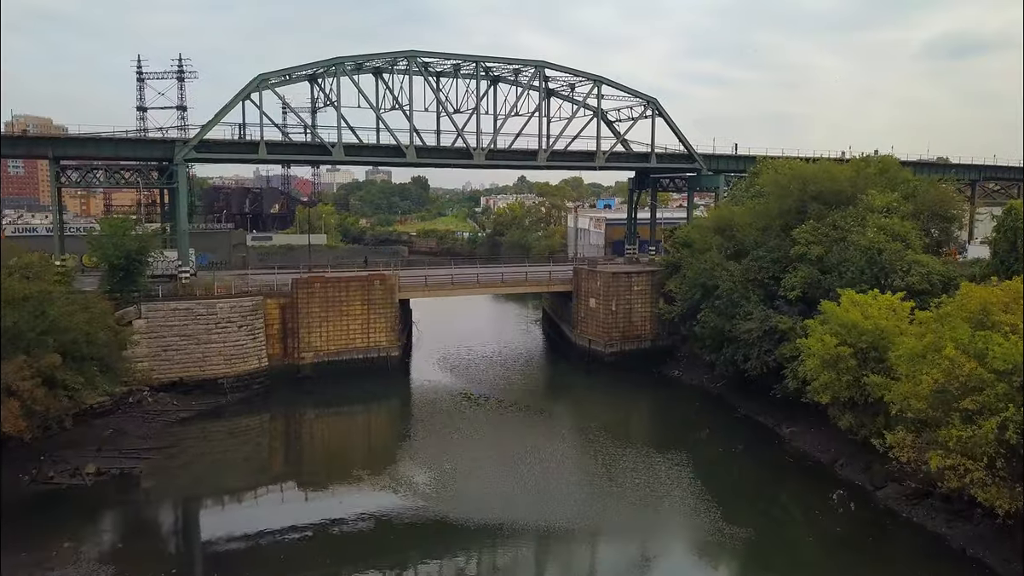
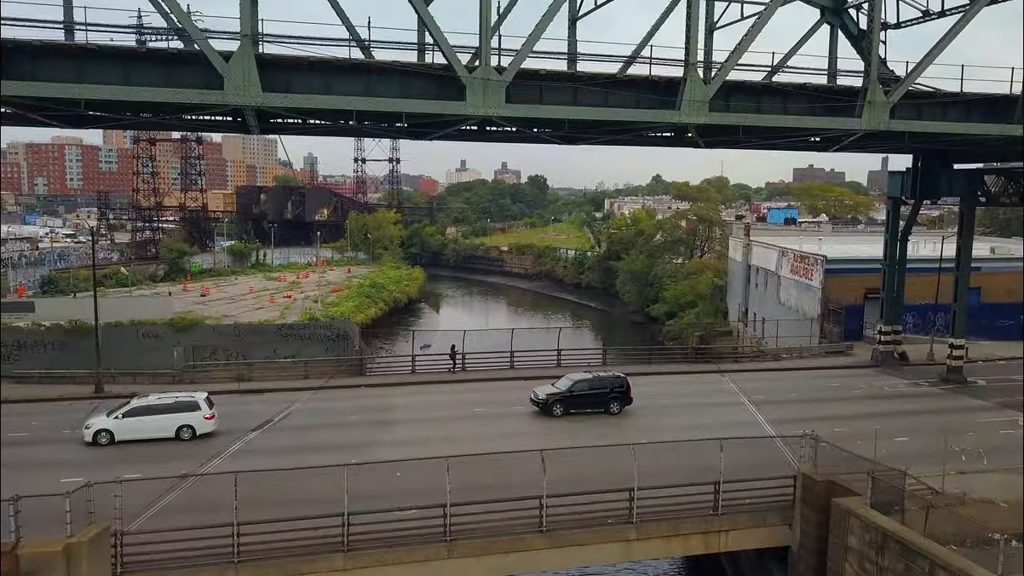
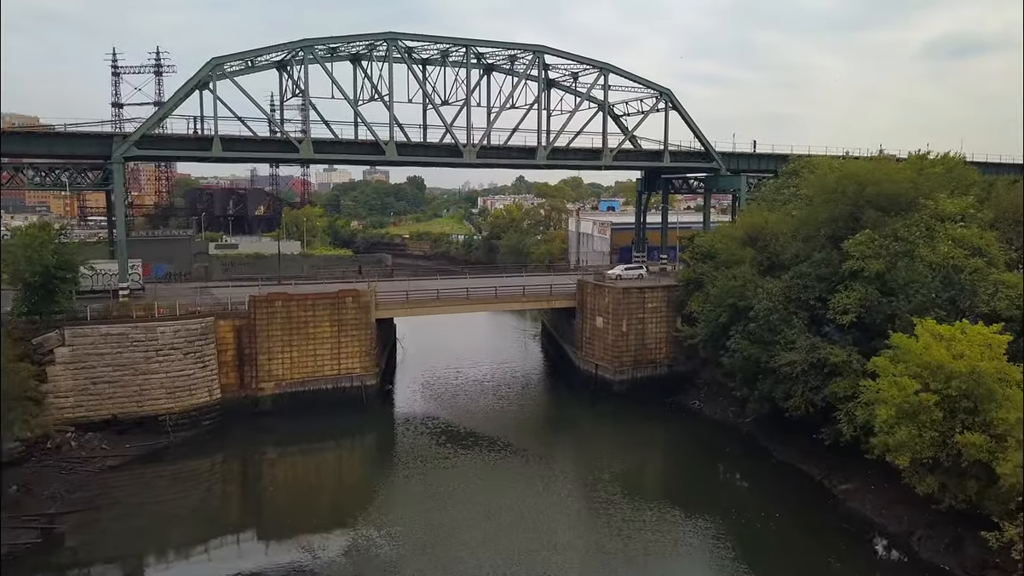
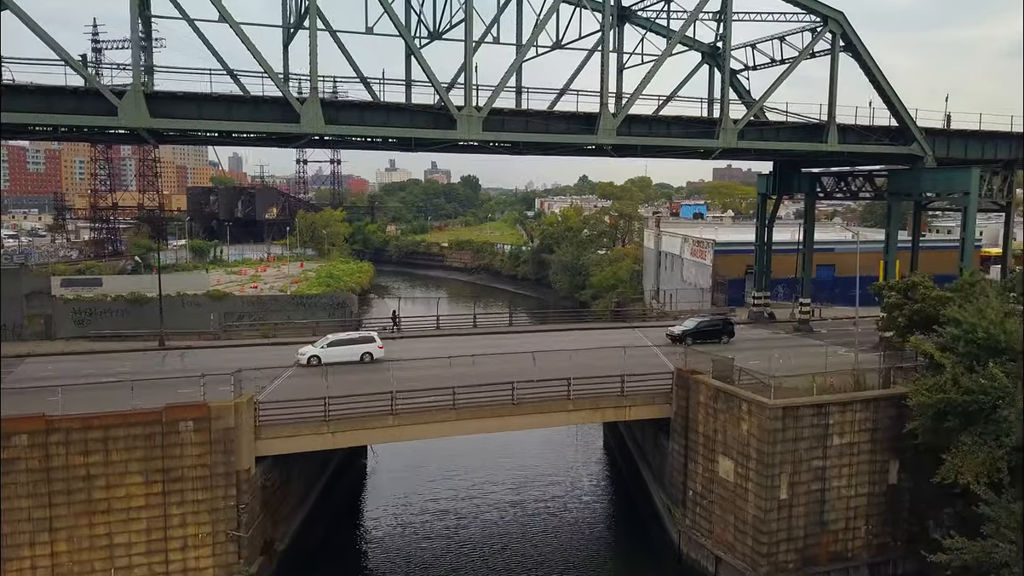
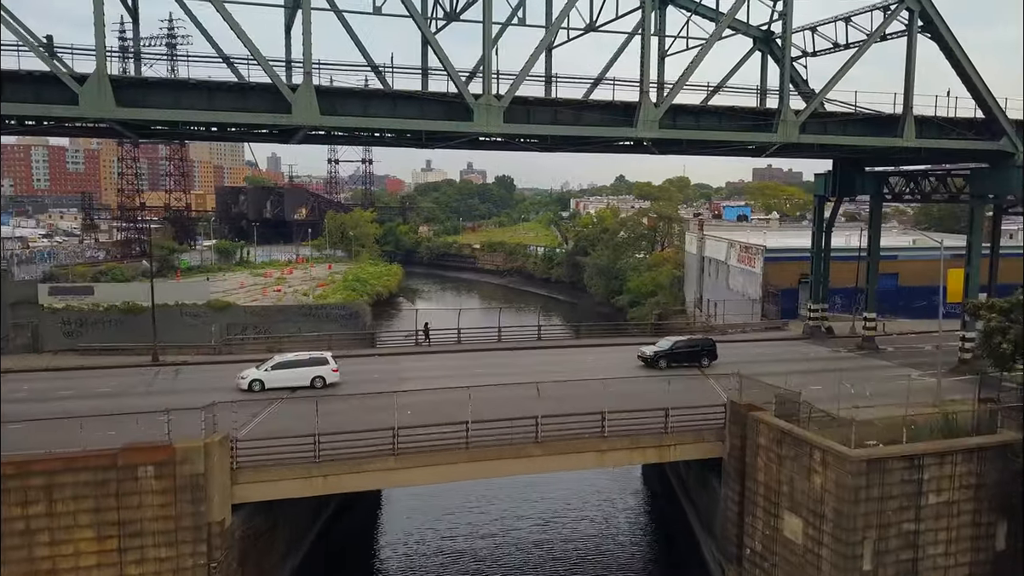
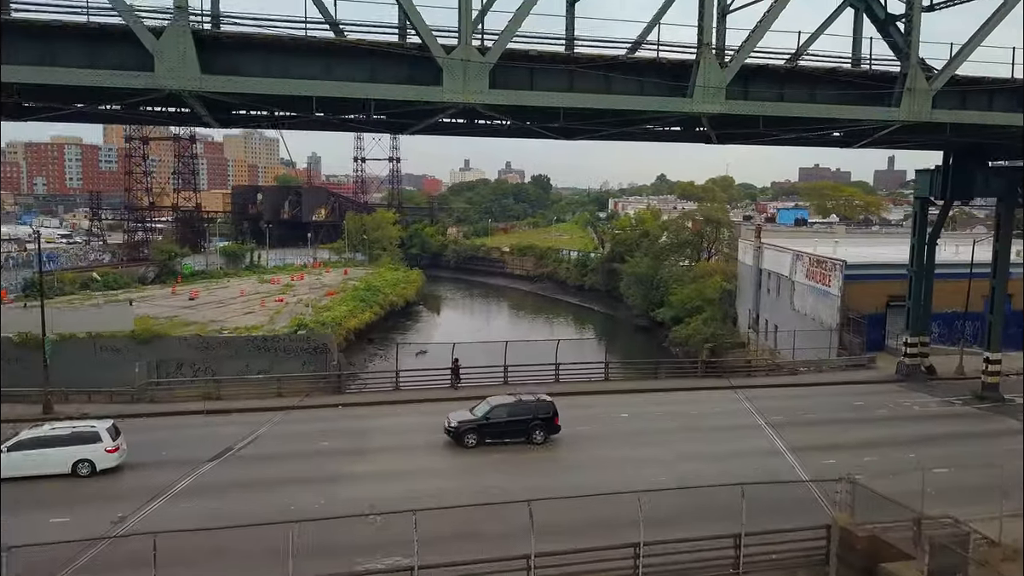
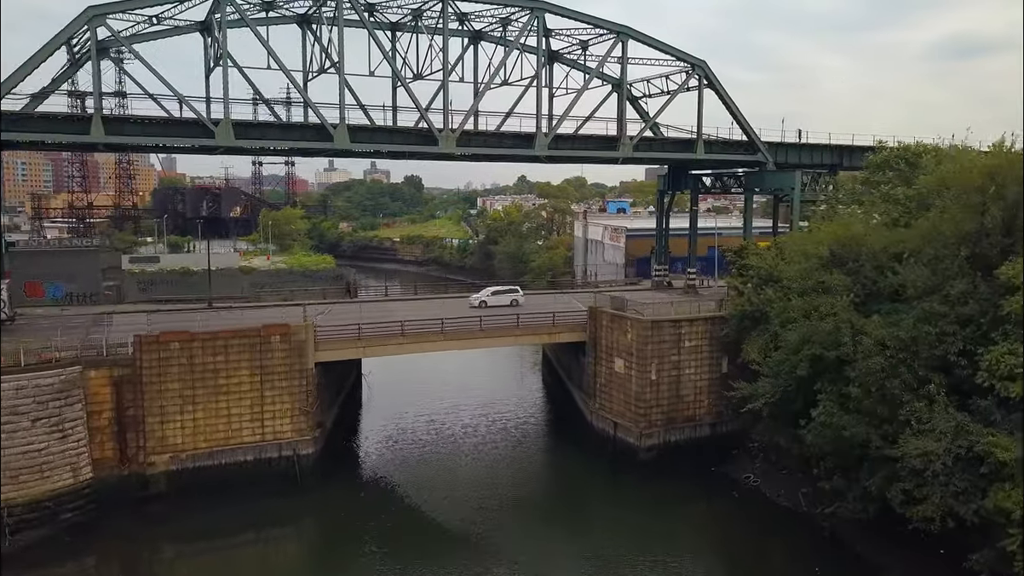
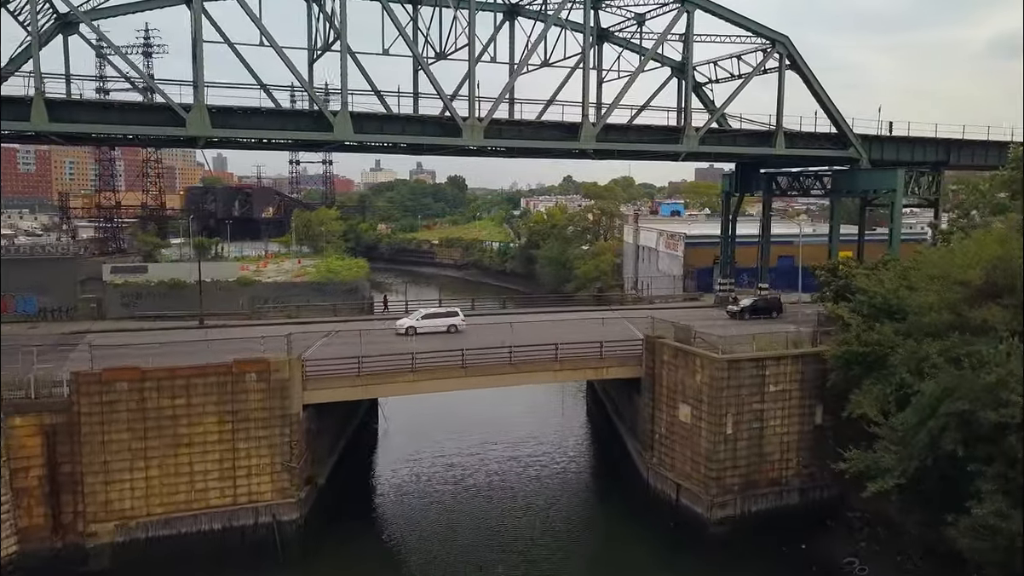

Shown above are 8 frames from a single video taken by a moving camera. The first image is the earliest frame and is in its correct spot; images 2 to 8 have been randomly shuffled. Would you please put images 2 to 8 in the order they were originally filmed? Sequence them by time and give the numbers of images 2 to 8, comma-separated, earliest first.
3, 7, 8, 4, 5, 2, 6
